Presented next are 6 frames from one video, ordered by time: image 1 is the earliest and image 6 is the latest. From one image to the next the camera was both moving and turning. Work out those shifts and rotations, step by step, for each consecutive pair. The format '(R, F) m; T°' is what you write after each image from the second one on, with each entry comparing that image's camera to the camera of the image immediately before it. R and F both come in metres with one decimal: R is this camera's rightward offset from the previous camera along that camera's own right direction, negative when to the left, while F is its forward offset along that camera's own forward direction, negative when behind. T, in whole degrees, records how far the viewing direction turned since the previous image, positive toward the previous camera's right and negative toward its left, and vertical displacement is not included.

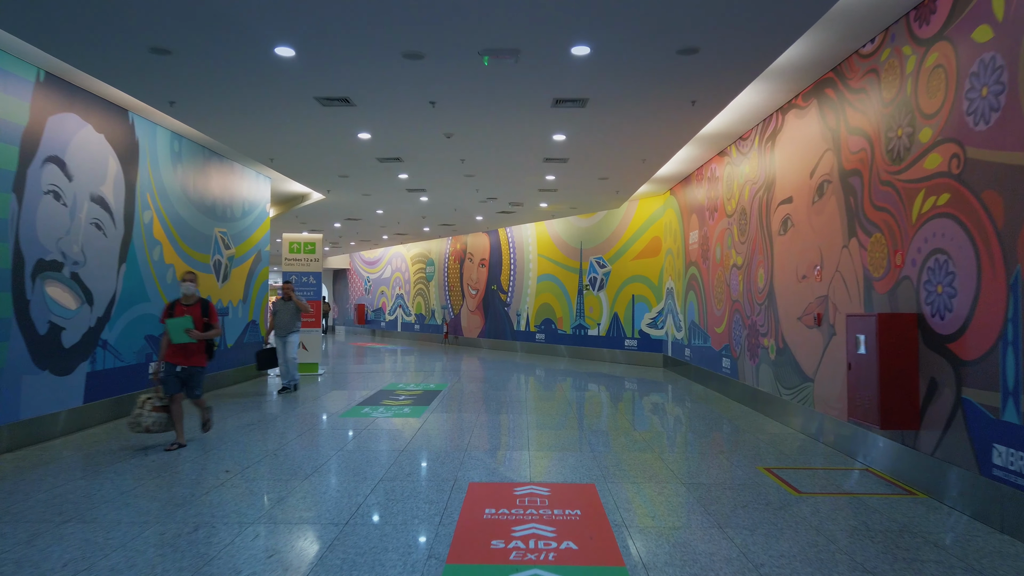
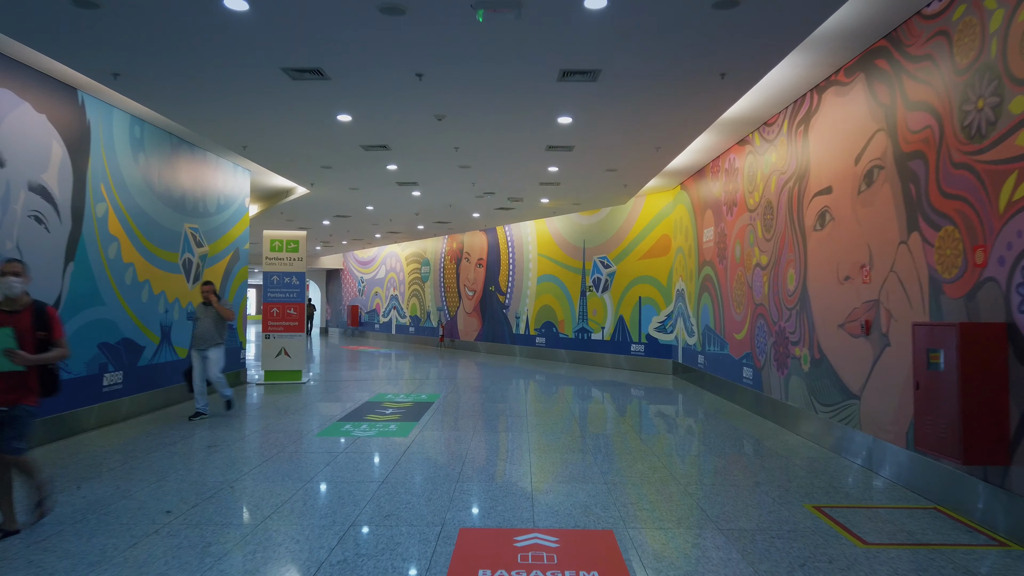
(0.0, +0.9) m; 0°
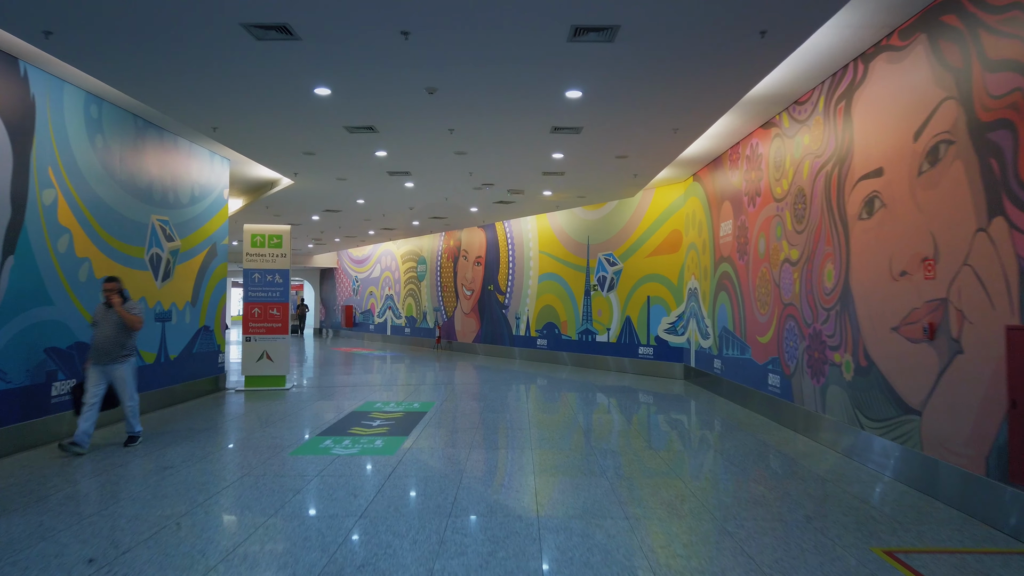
(0.0, +0.8) m; 0°
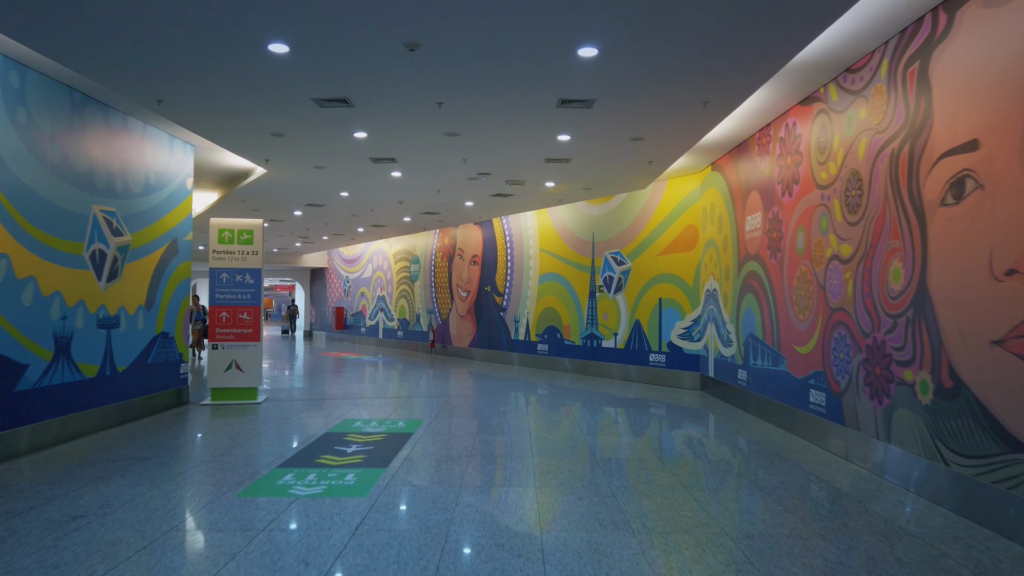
(0.0, +1.1) m; 0°
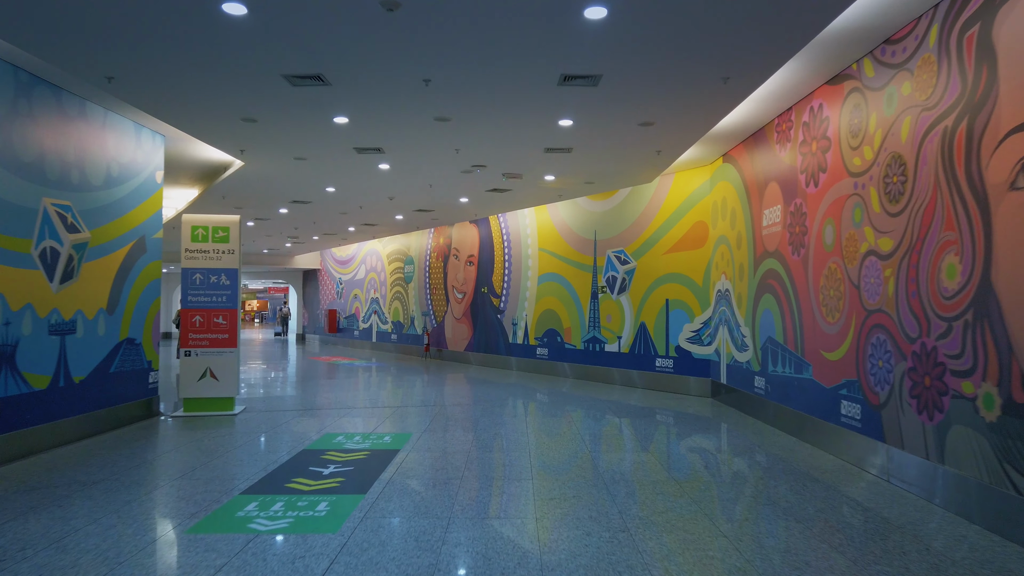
(0.0, +0.7) m; 0°
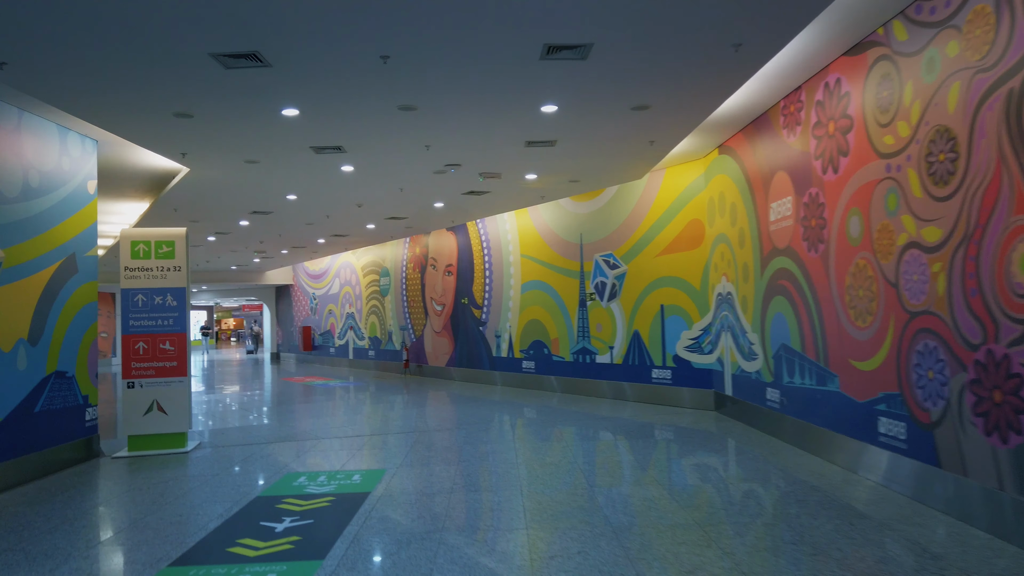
(0.0, +0.8) m; +1°
